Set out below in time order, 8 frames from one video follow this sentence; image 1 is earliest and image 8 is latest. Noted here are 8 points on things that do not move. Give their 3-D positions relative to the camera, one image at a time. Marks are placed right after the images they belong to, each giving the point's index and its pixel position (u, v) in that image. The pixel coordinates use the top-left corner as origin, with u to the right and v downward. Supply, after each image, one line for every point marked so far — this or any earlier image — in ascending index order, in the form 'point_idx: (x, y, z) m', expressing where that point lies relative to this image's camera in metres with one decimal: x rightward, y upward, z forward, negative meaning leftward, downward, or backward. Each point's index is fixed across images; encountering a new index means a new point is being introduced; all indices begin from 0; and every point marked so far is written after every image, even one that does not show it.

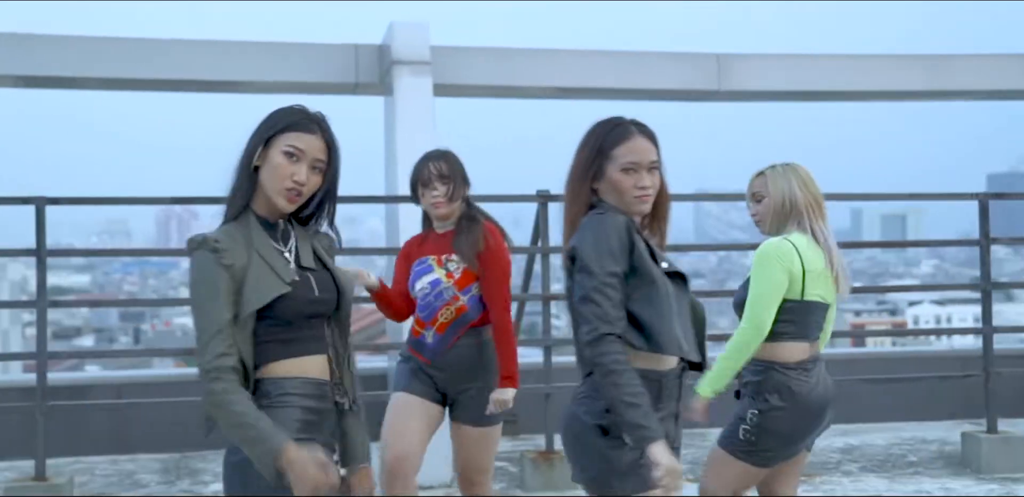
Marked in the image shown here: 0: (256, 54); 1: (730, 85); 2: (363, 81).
0: (-1.6, +1.2, +6.4) m
1: (+1.6, +1.1, +6.8) m
2: (-0.9, +1.1, +6.5) m
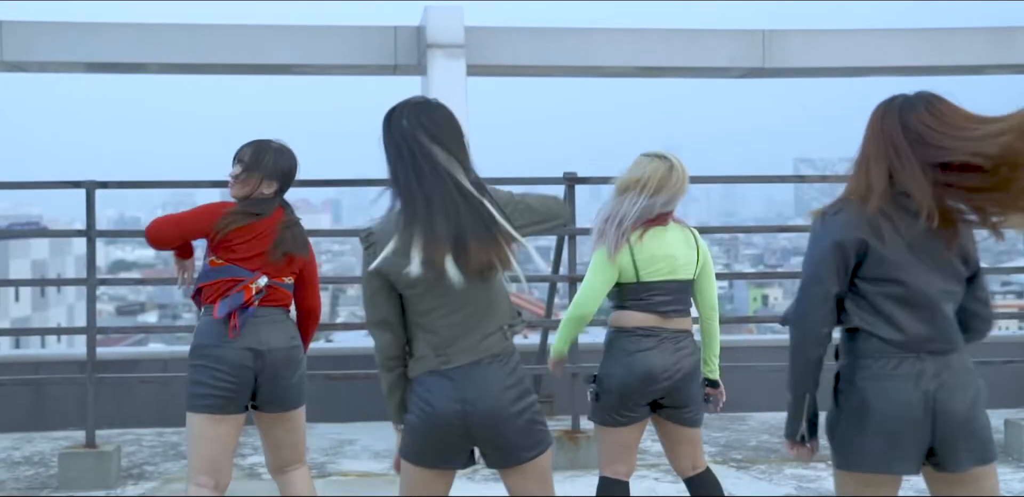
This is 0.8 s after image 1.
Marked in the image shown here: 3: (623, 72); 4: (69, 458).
0: (-1.4, +1.4, +6.6) m
1: (+1.8, +1.3, +6.8) m
2: (-0.7, +1.2, +6.6) m
3: (+0.8, +1.2, +7.2) m
4: (-2.3, -1.1, +5.2) m
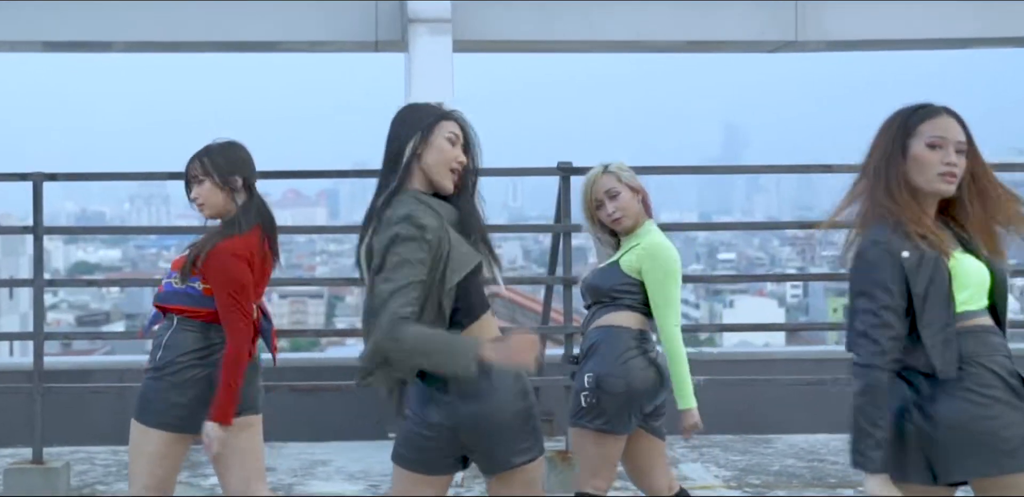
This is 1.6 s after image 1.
0: (-1.4, +1.4, +6.0) m
1: (+1.8, +1.3, +6.1) m
2: (-0.7, +1.2, +6.1) m
3: (+0.8, +1.3, +6.6) m
4: (-2.3, -1.1, +4.7) m
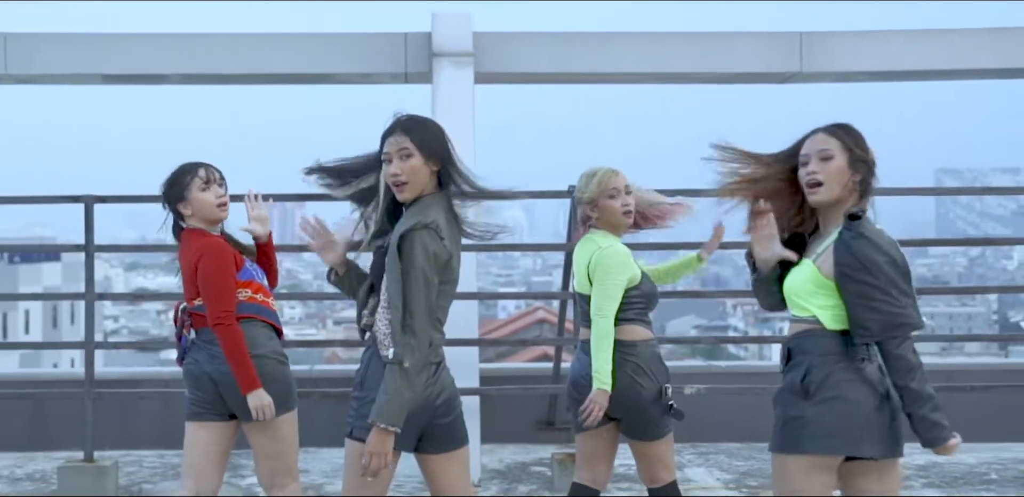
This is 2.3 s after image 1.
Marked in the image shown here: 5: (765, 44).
0: (-1.3, +1.3, +6.5) m
1: (+1.9, +1.2, +6.5) m
2: (-0.6, +1.1, +6.5) m
3: (+0.9, +1.1, +7.0) m
4: (-2.2, -1.1, +5.1) m
5: (+1.6, +1.3, +6.5) m
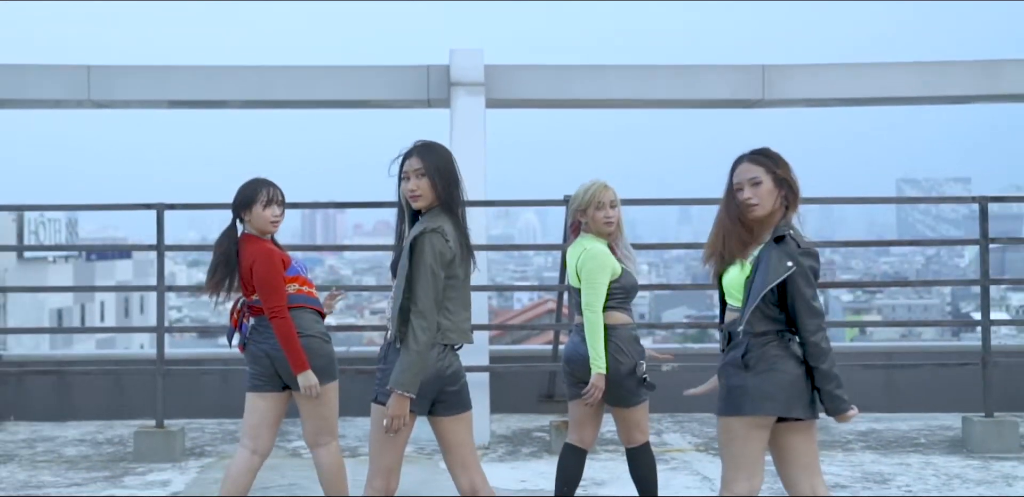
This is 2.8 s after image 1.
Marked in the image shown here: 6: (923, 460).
0: (-1.3, +1.3, +7.5) m
1: (+2.0, +1.1, +7.5) m
2: (-0.6, +1.1, +7.5) m
3: (+1.0, +1.1, +8.1) m
4: (-2.2, -1.1, +6.1) m
5: (+1.6, +1.3, +7.5) m
6: (+2.4, -1.2, +6.0) m
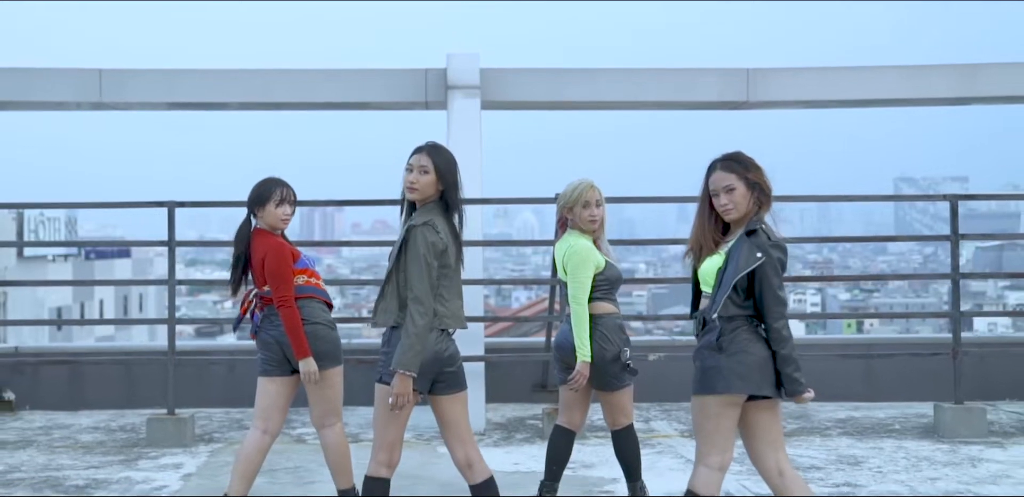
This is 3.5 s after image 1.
0: (-1.3, +1.3, +7.8) m
1: (+1.9, +1.2, +7.8) m
2: (-0.6, +1.1, +7.8) m
3: (+0.9, +1.2, +8.4) m
4: (-2.3, -1.1, +6.5) m
5: (+1.6, +1.3, +7.8) m
6: (+2.4, -1.2, +6.3) m
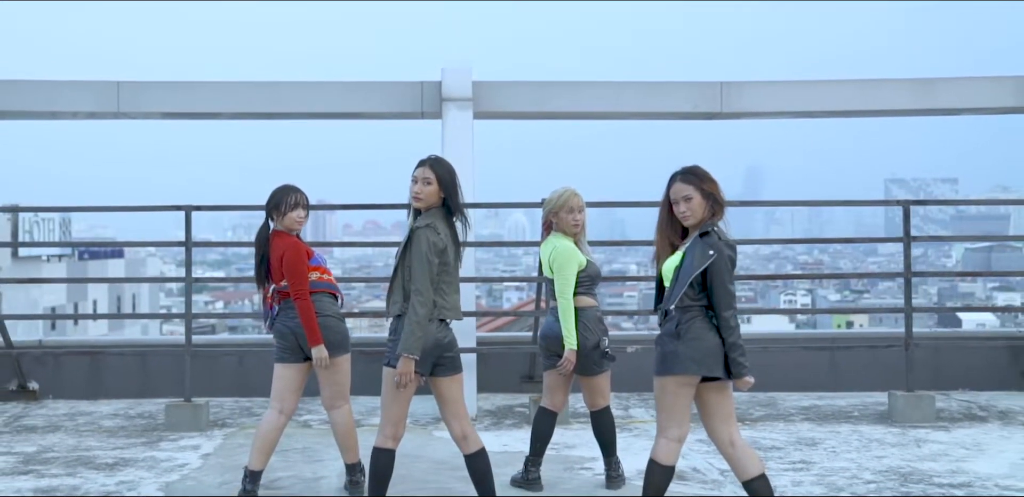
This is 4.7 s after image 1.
0: (-1.4, +1.3, +8.4) m
1: (+1.8, +1.2, +8.4) m
2: (-0.7, +1.1, +8.4) m
3: (+0.8, +1.2, +9.0) m
4: (-2.3, -1.1, +7.0) m
5: (+1.5, +1.3, +8.4) m
6: (+2.3, -1.2, +6.9) m
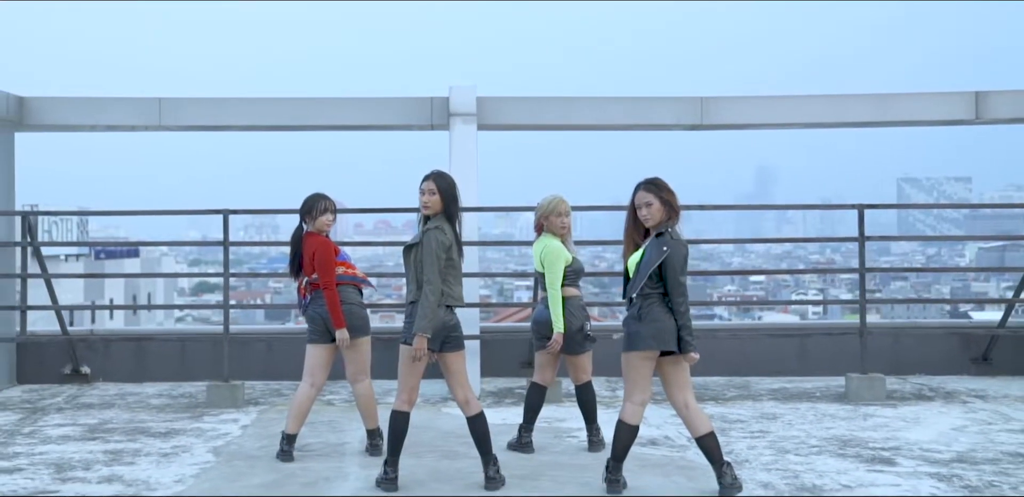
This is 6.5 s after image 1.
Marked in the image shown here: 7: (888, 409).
0: (-1.4, +1.3, +9.4) m
1: (+1.8, +1.2, +9.4) m
2: (-0.7, +1.2, +9.4) m
3: (+0.9, +1.2, +9.9) m
4: (-2.3, -1.1, +8.0) m
5: (+1.5, +1.3, +9.3) m
6: (+2.3, -1.2, +7.8) m
7: (+2.8, -1.2, +7.6) m
